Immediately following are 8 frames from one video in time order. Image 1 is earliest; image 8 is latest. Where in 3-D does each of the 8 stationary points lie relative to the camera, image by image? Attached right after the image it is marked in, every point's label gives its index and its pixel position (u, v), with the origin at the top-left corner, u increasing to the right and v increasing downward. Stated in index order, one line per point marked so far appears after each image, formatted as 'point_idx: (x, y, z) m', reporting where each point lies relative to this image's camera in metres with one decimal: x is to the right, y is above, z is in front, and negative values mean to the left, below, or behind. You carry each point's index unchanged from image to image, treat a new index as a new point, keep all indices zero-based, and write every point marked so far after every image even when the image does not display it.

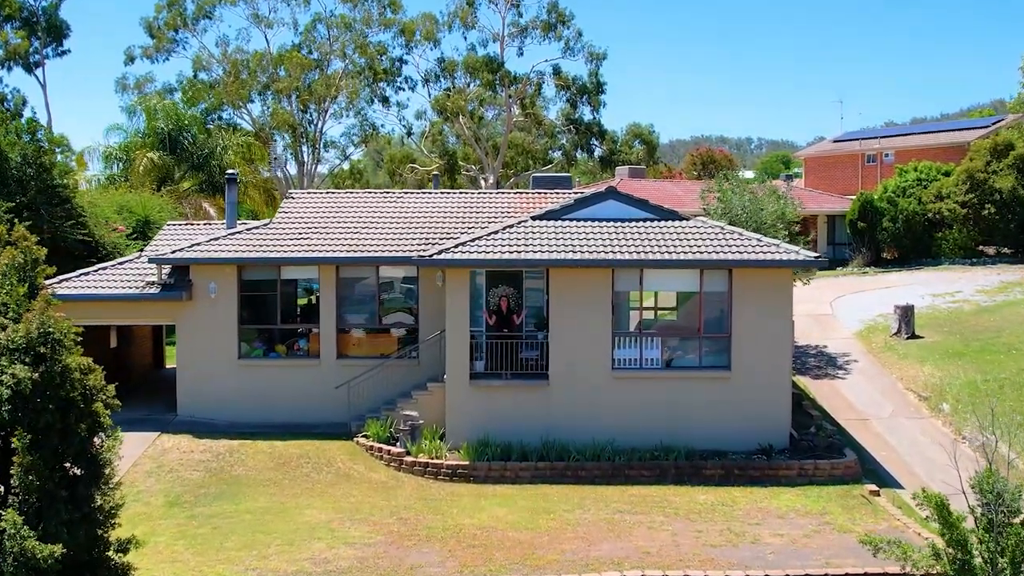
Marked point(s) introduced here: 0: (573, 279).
0: (+0.9, +0.1, +16.8) m
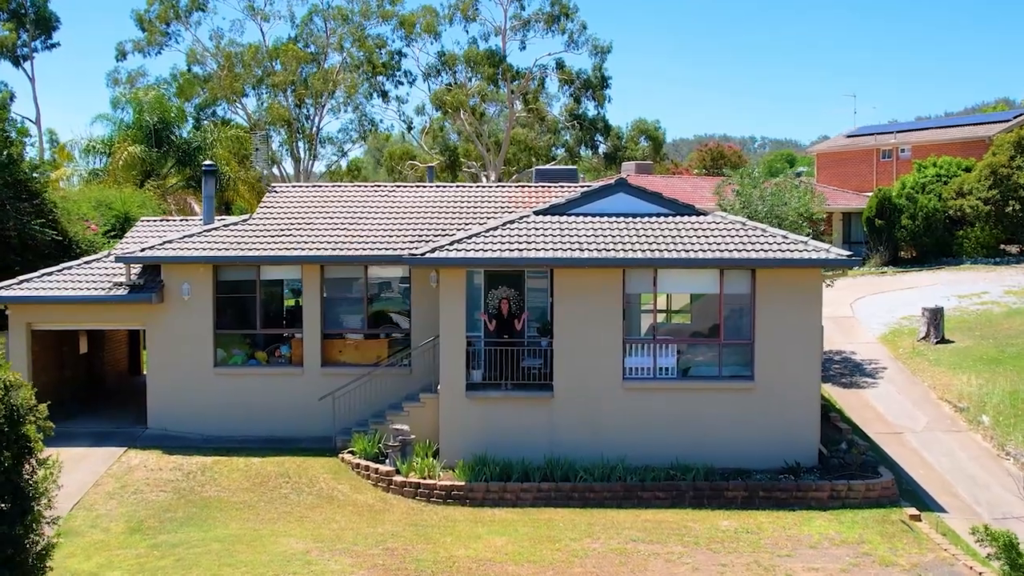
0: (+0.9, +0.1, +15.2) m
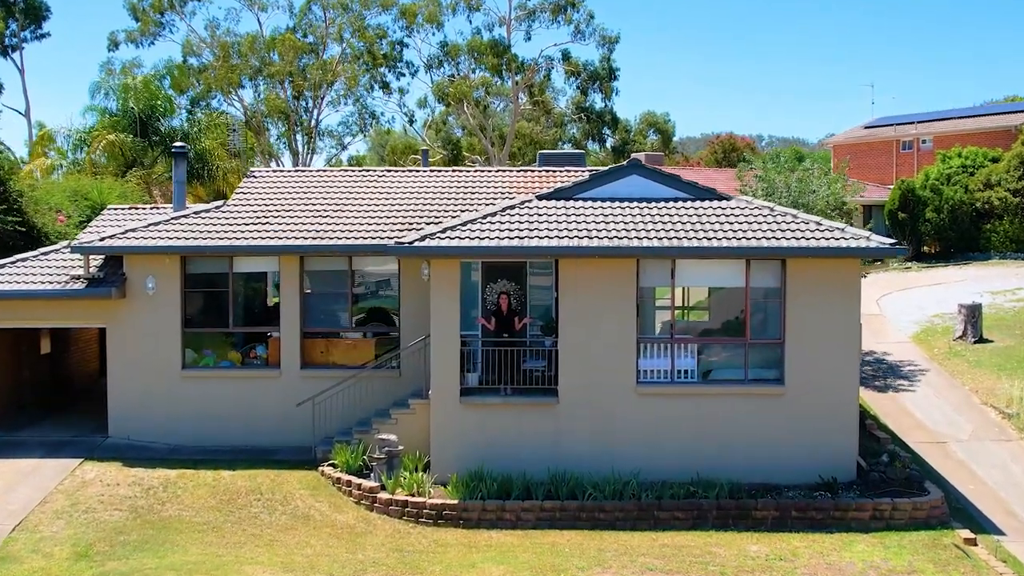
0: (+0.9, +0.2, +13.5) m
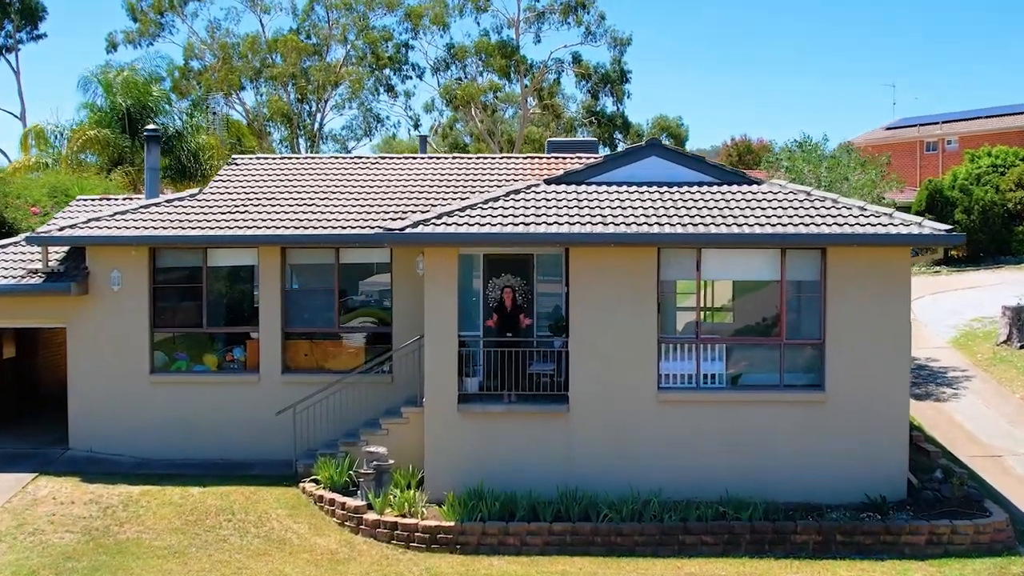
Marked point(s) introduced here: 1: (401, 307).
0: (+0.9, +0.2, +12.0) m
1: (-1.3, -0.2, +13.6) m
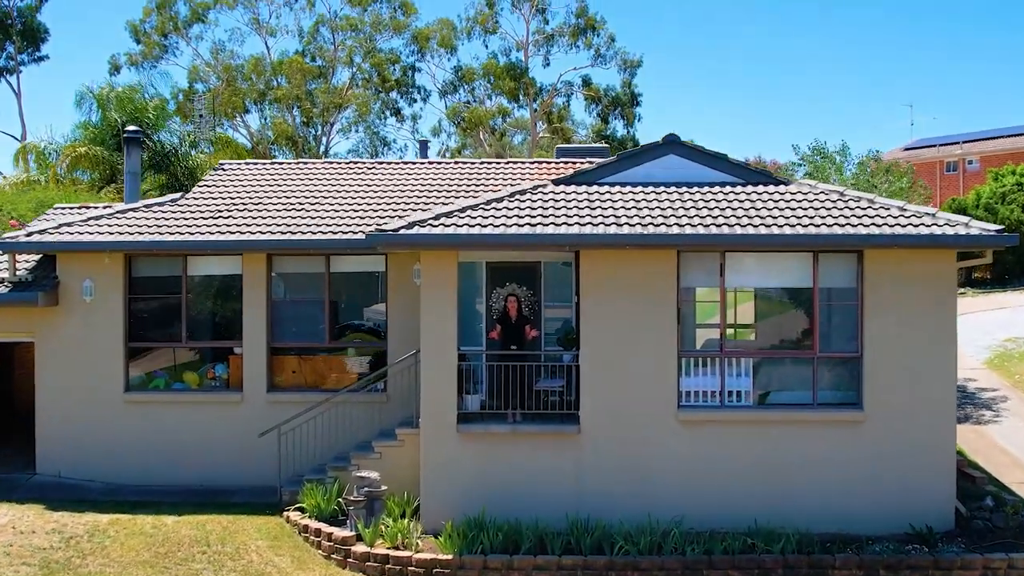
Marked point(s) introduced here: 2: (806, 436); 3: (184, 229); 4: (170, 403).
0: (+1.0, +0.2, +10.9) m
1: (-1.2, -0.3, +12.5) m
2: (+2.7, -1.4, +10.8) m
3: (-3.5, +0.6, +12.5) m
4: (-3.6, -1.2, +12.5) m
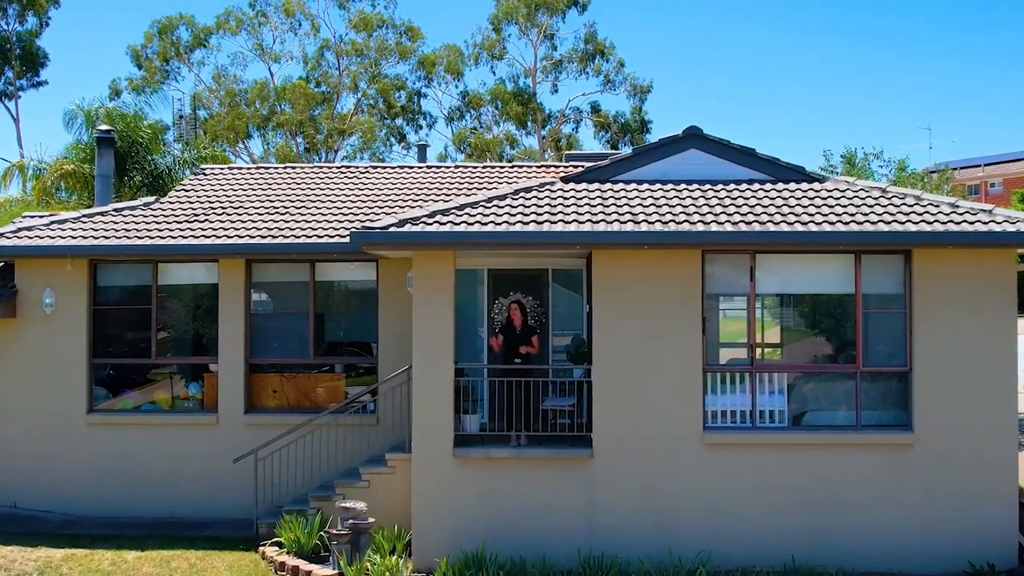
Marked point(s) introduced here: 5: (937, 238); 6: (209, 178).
0: (+1.0, +0.1, +9.7) m
1: (-1.2, -0.4, +11.3) m
2: (+2.8, -1.4, +9.6) m
3: (-3.5, +0.5, +11.4) m
4: (-3.6, -1.3, +11.3) m
5: (+3.4, +0.4, +9.2) m
6: (-3.4, +1.3, +13.2) m
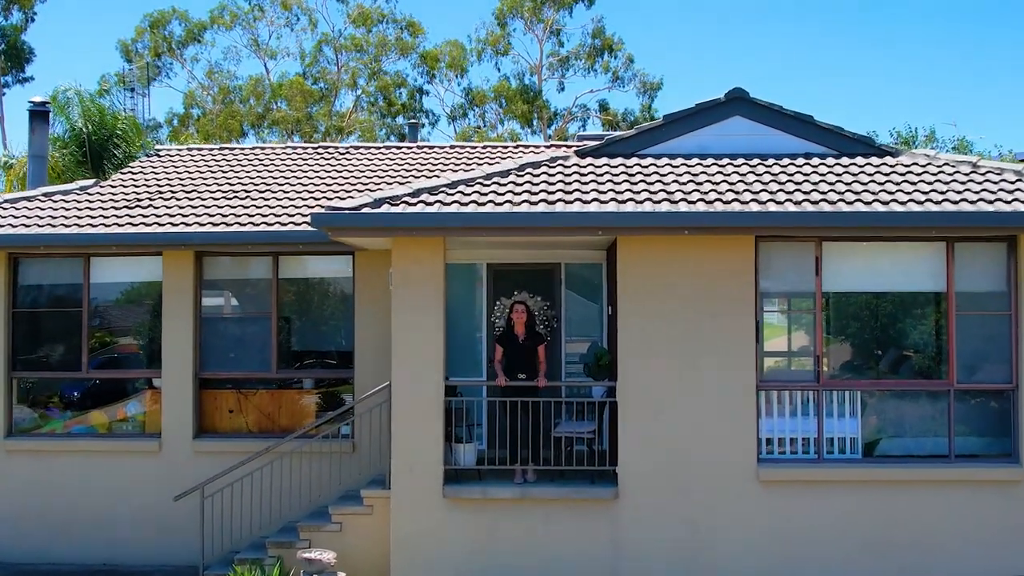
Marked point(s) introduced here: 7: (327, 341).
0: (+1.0, +0.1, +7.7) m
1: (-1.2, -0.4, +9.4) m
2: (+2.8, -1.4, +7.6) m
3: (-3.4, +0.5, +9.4) m
4: (-3.6, -1.3, +9.3) m
5: (+3.4, +0.4, +7.3) m
6: (-3.4, +1.3, +11.3) m
7: (-1.6, -0.4, +9.6) m
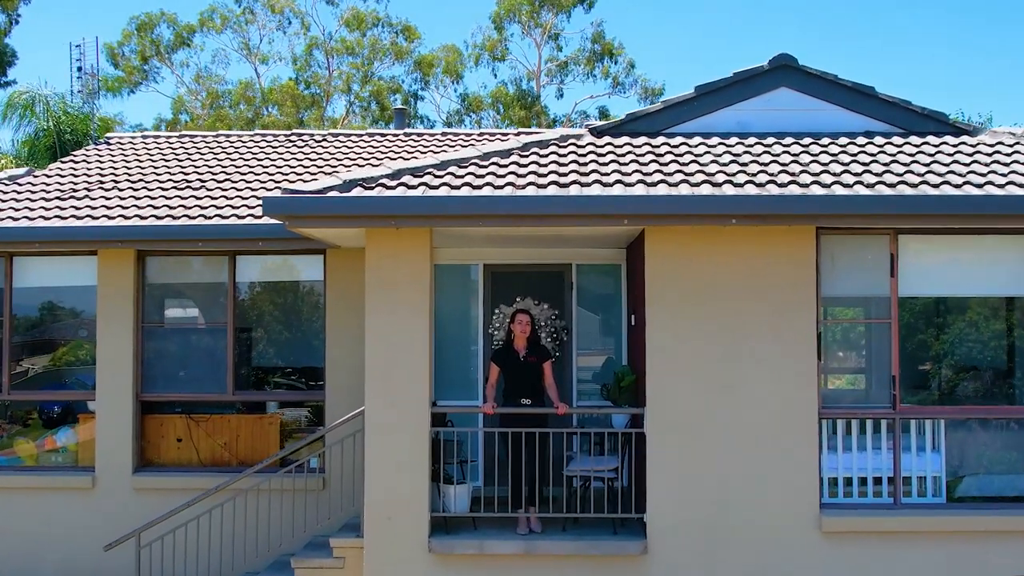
0: (+1.0, +0.1, +6.3) m
1: (-1.1, -0.5, +7.9) m
2: (+2.8, -1.4, +6.1) m
3: (-3.4, +0.5, +8.0) m
4: (-3.5, -1.4, +7.8) m
5: (+3.4, +0.4, +5.8) m
6: (-3.4, +1.2, +9.8) m
7: (-1.6, -0.5, +8.1) m
